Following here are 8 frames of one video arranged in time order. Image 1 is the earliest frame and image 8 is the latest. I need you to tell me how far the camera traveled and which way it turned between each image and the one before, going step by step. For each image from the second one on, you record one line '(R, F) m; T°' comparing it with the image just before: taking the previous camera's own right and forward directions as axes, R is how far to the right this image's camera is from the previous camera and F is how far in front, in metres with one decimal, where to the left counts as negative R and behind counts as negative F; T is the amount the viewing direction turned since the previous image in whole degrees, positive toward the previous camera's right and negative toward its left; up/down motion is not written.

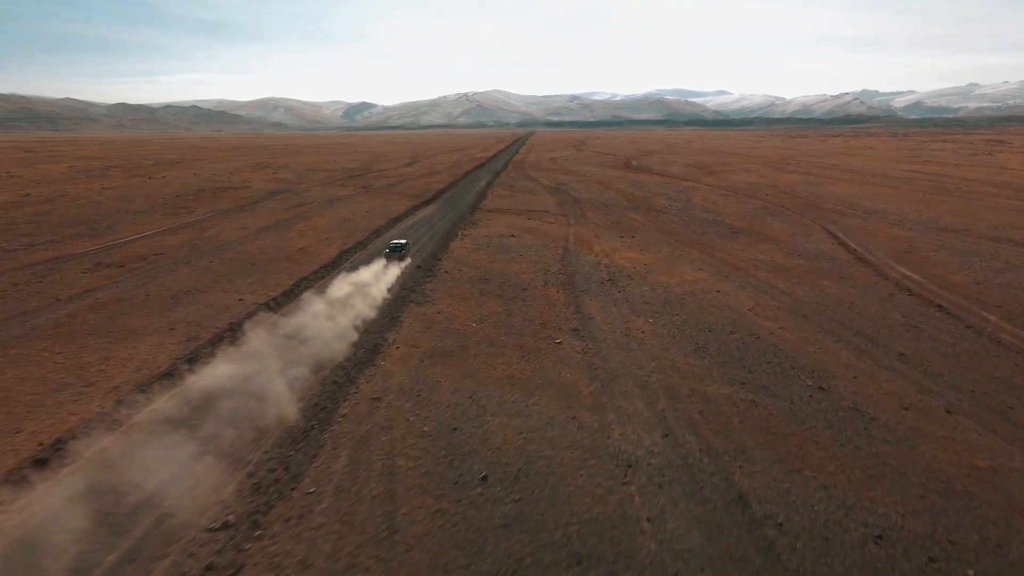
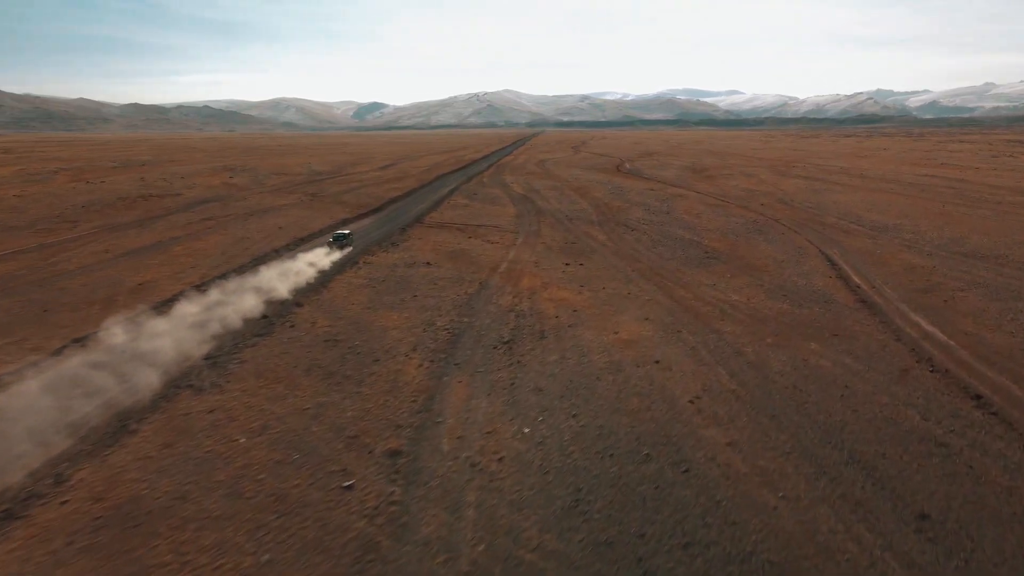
(+2.2, +4.3) m; -1°
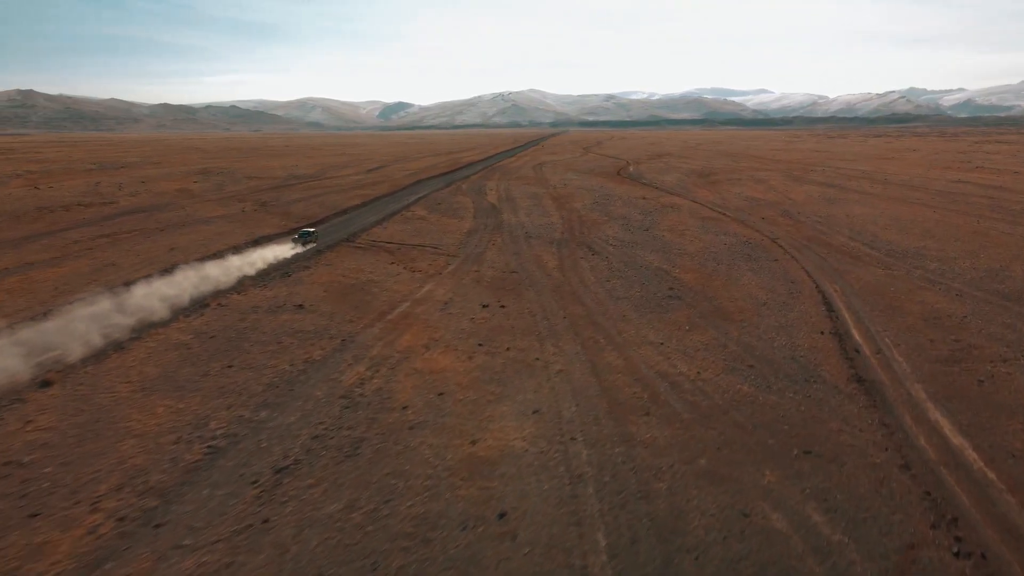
(+2.3, +3.9) m; -2°
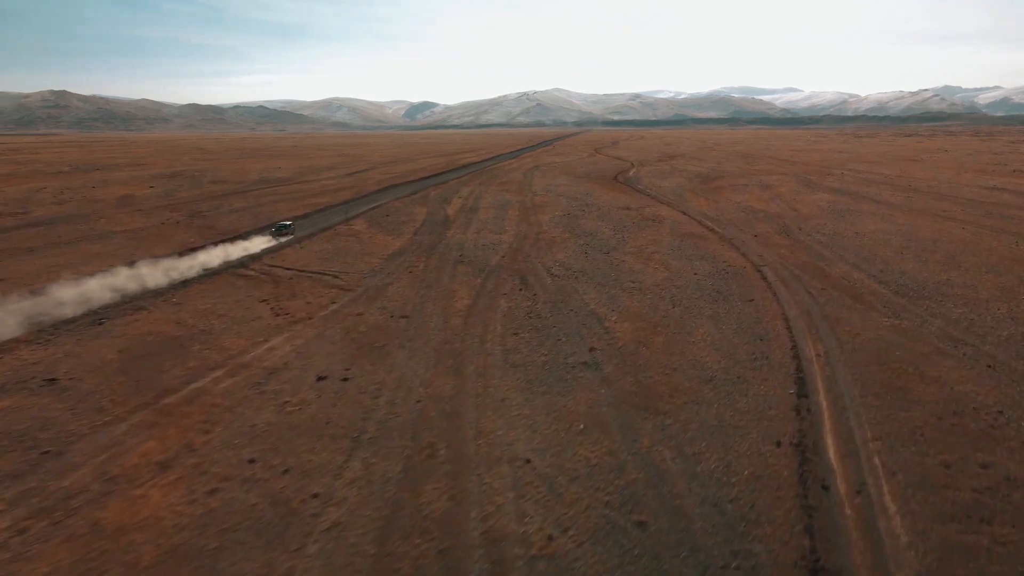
(+2.5, +4.0) m; -2°
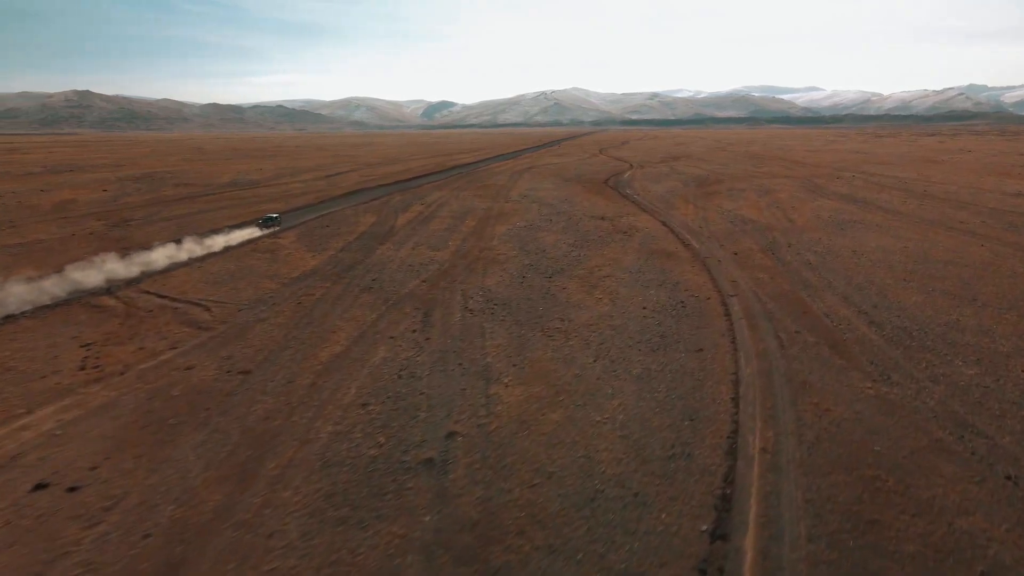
(+2.1, +3.2) m; -1°
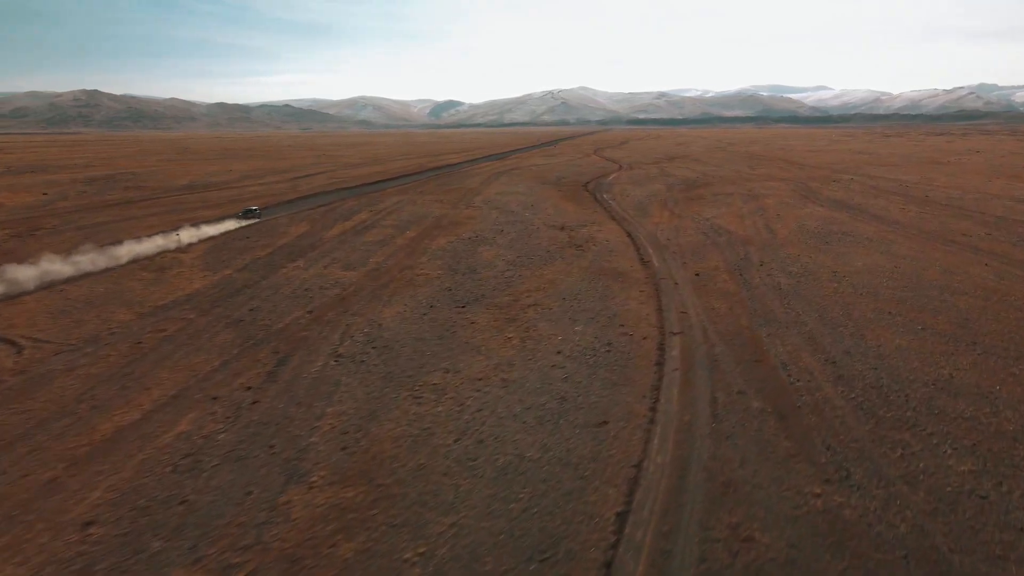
(+1.9, +2.8) m; -1°
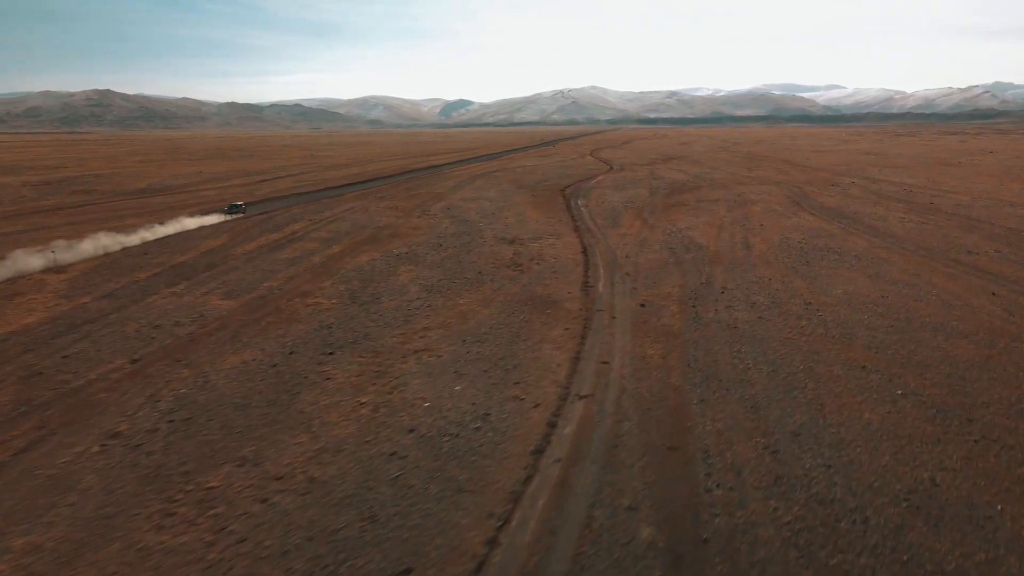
(+2.0, +2.8) m; -1°
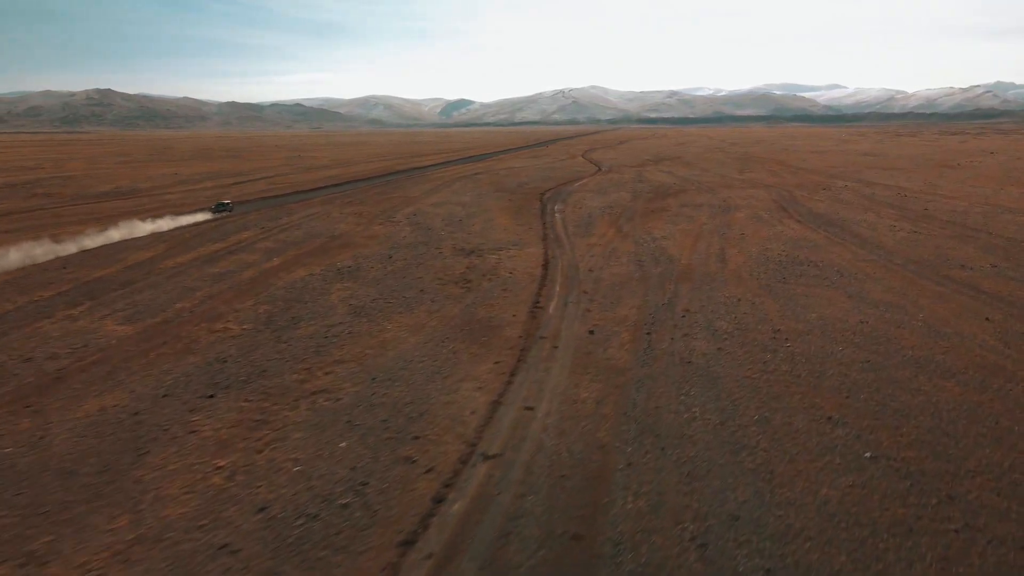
(+1.2, +1.6) m; 0°
